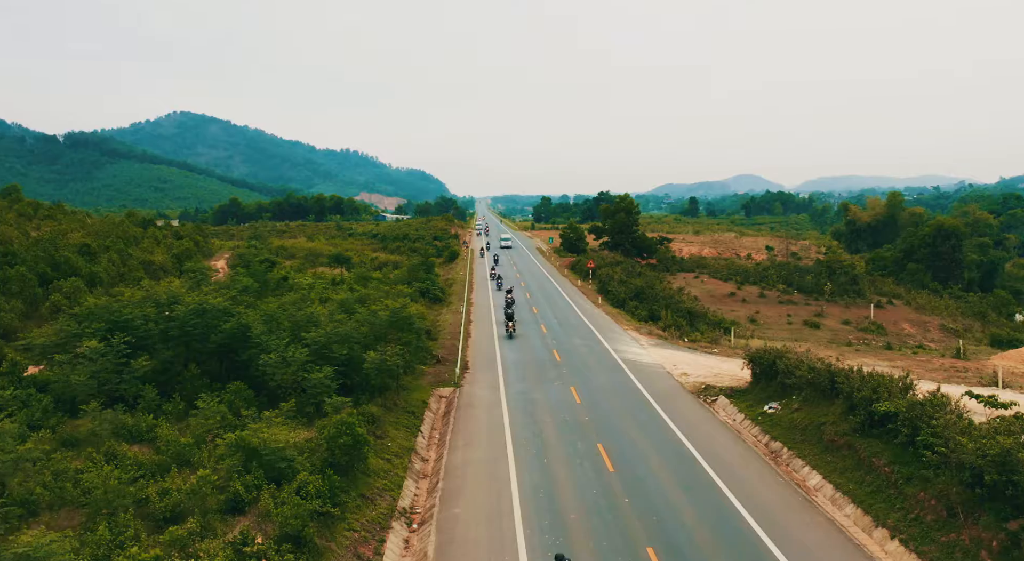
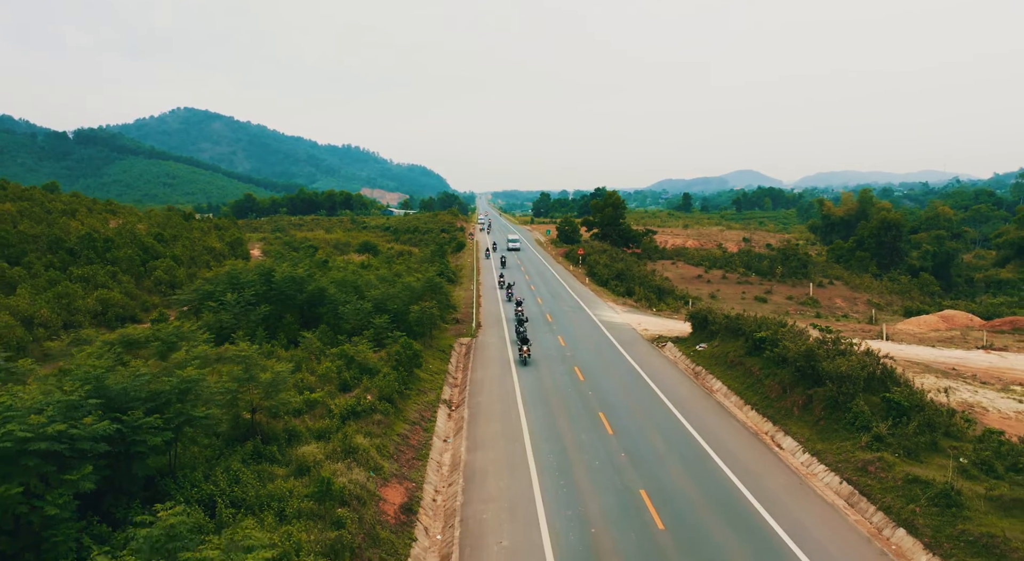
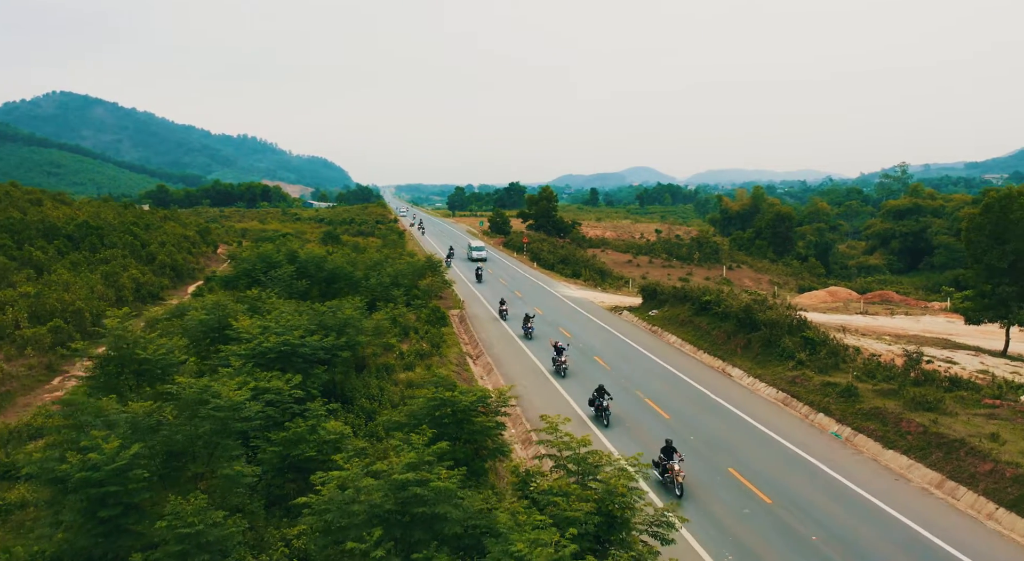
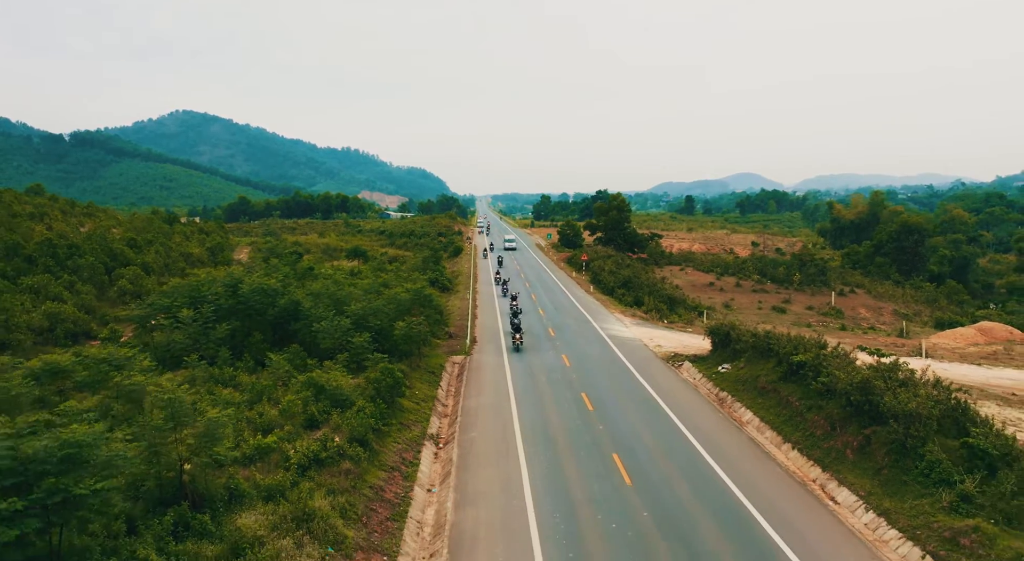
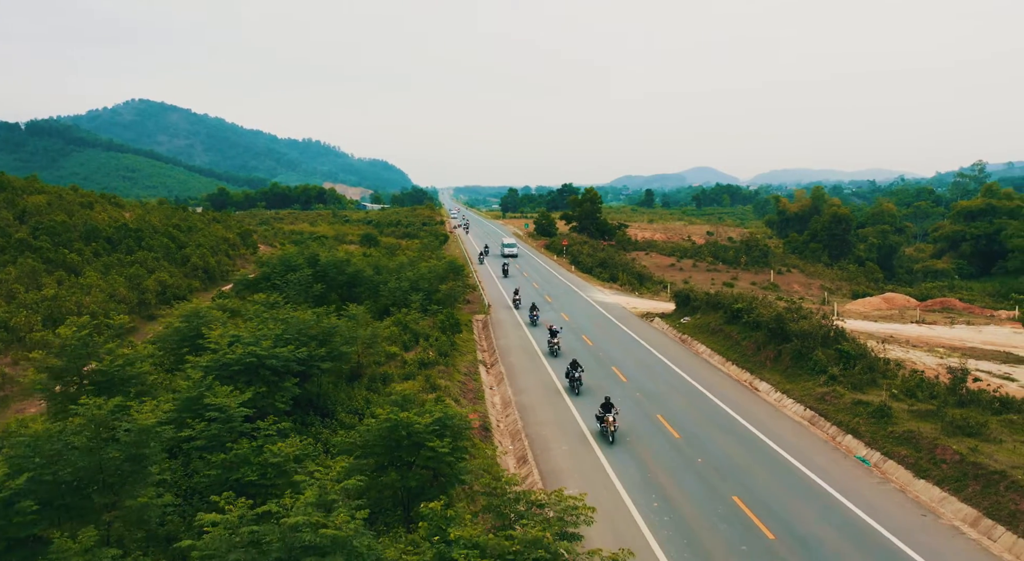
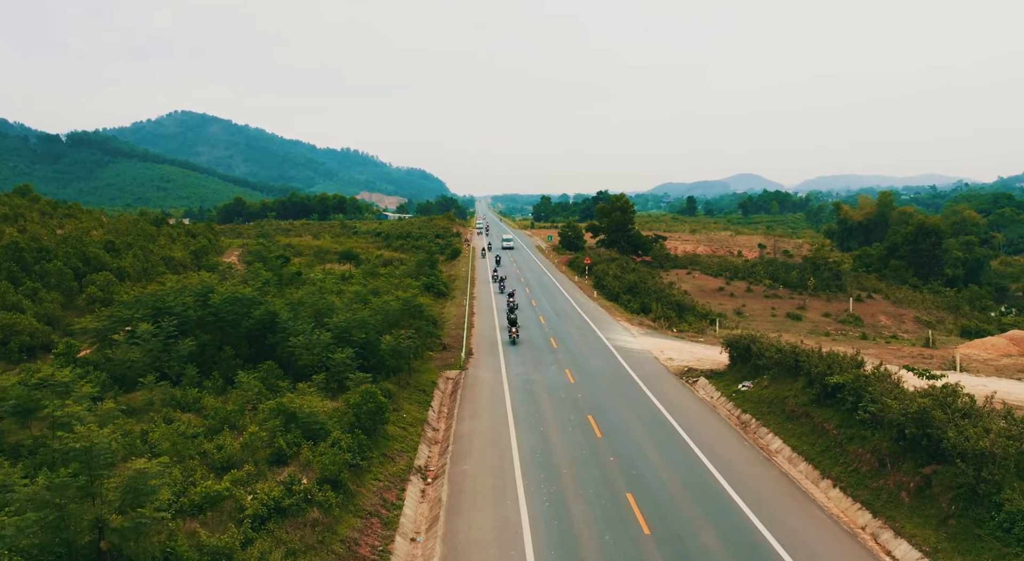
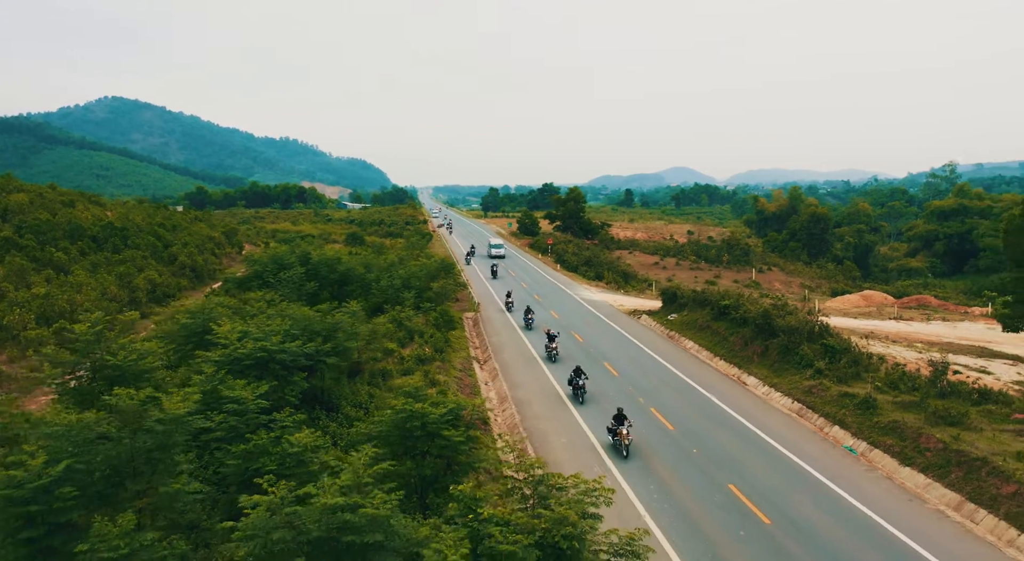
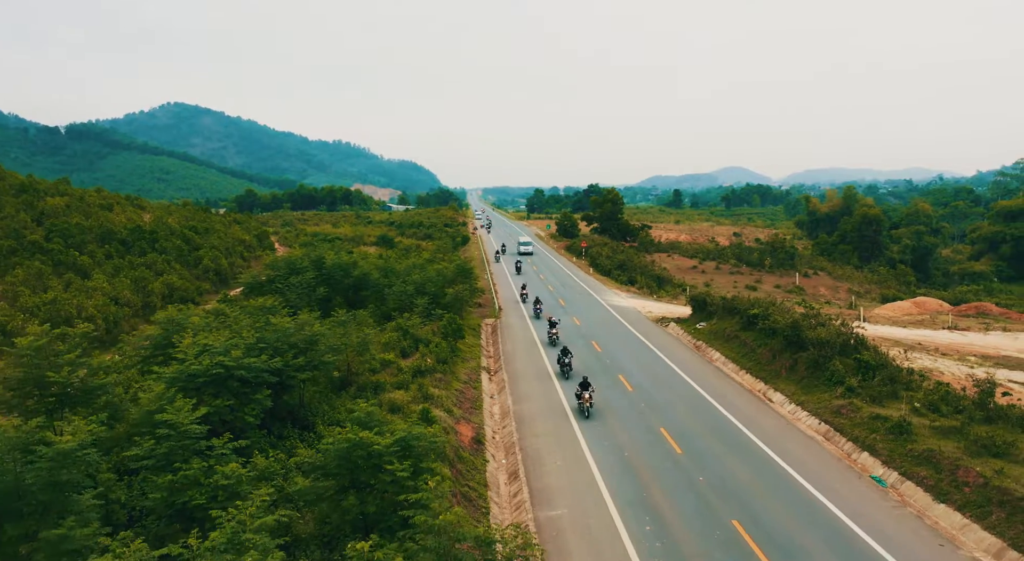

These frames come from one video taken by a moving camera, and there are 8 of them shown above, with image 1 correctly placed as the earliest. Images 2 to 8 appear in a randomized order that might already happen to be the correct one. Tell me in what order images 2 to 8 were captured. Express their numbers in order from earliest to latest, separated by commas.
6, 4, 2, 8, 5, 7, 3
